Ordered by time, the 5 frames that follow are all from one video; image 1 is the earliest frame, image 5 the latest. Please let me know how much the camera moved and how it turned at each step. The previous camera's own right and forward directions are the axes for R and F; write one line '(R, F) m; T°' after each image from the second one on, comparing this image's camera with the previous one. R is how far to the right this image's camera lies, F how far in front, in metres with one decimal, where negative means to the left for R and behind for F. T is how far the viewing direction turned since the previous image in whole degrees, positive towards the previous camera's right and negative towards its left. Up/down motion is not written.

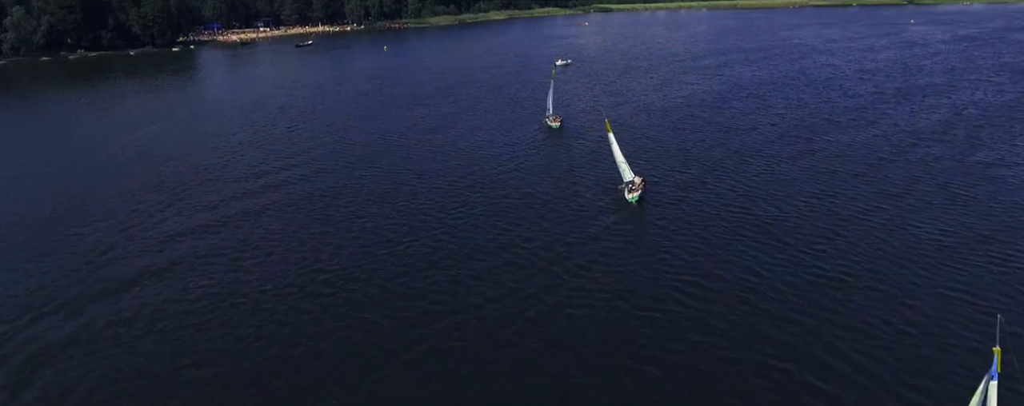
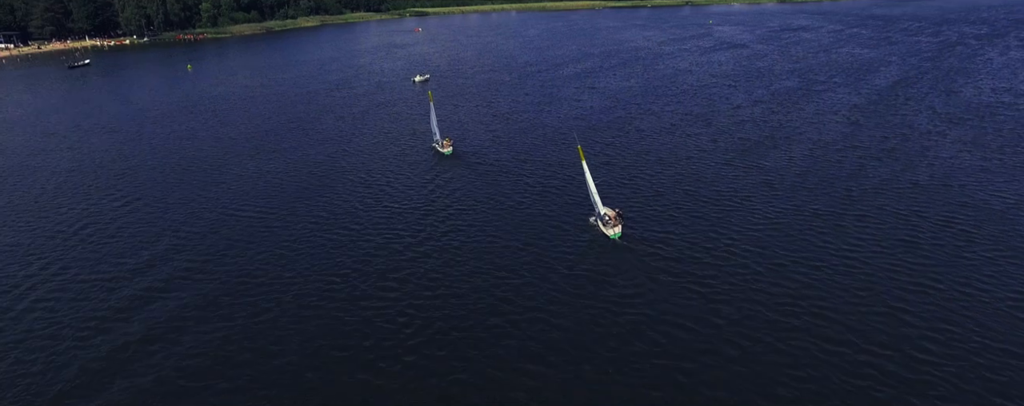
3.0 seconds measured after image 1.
(-10.5, +21.7) m; +17°
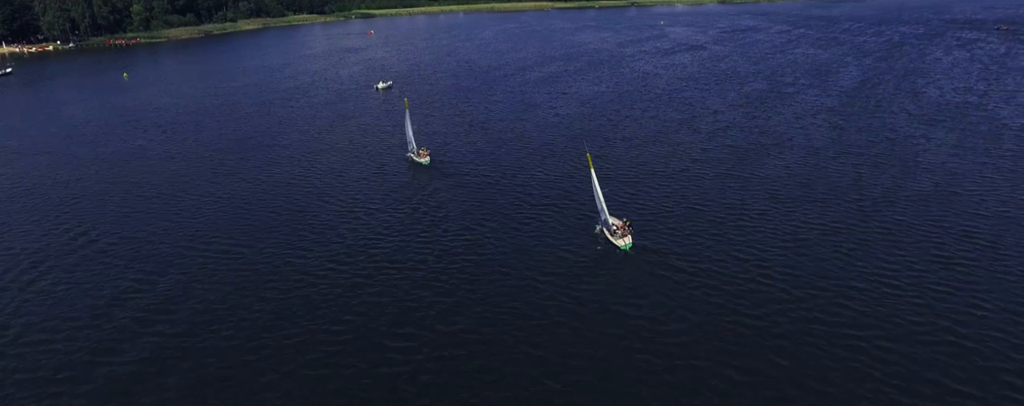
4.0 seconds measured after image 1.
(-5.3, +6.1) m; +5°
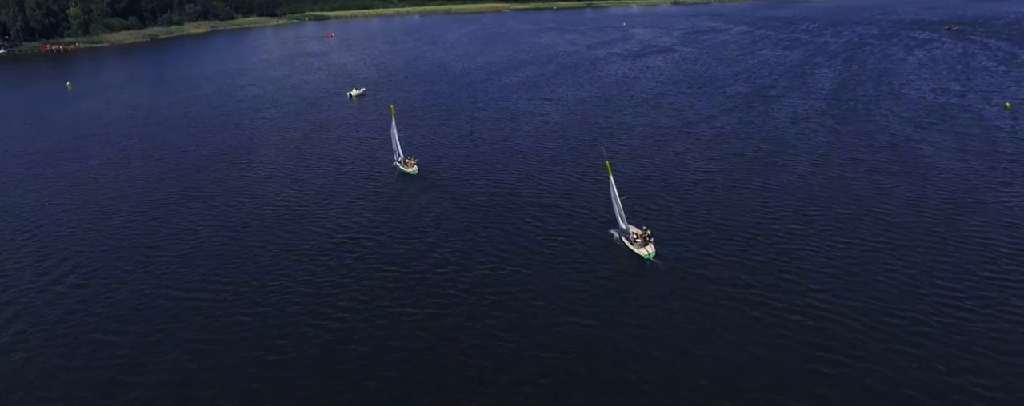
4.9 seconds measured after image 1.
(-6.0, +6.1) m; +4°
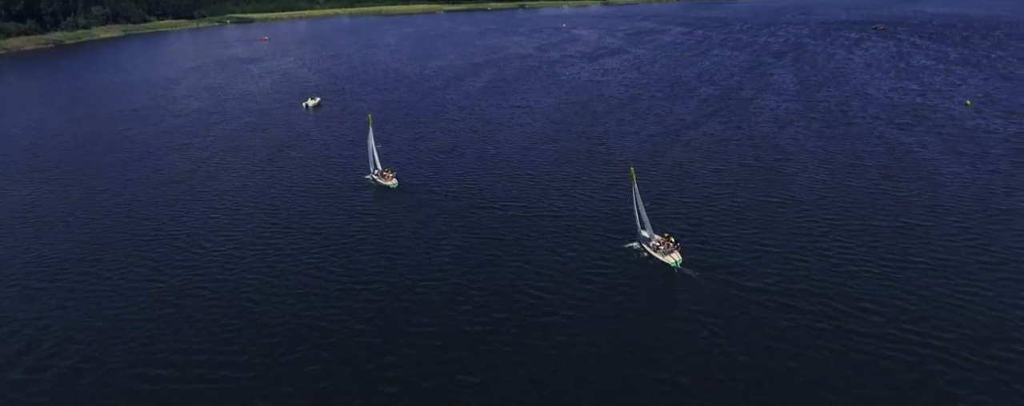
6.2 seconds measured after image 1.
(-8.7, +8.0) m; +6°
